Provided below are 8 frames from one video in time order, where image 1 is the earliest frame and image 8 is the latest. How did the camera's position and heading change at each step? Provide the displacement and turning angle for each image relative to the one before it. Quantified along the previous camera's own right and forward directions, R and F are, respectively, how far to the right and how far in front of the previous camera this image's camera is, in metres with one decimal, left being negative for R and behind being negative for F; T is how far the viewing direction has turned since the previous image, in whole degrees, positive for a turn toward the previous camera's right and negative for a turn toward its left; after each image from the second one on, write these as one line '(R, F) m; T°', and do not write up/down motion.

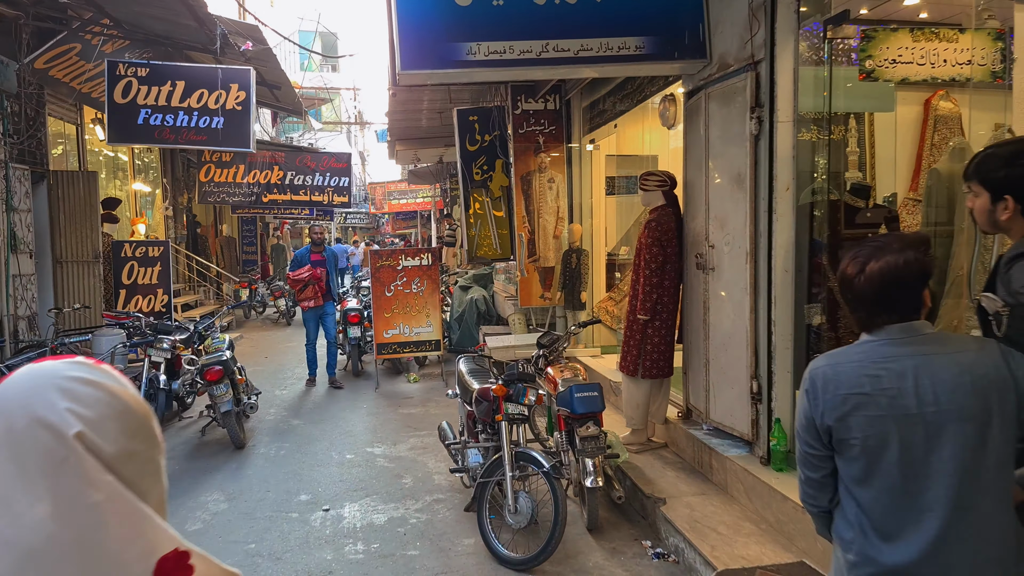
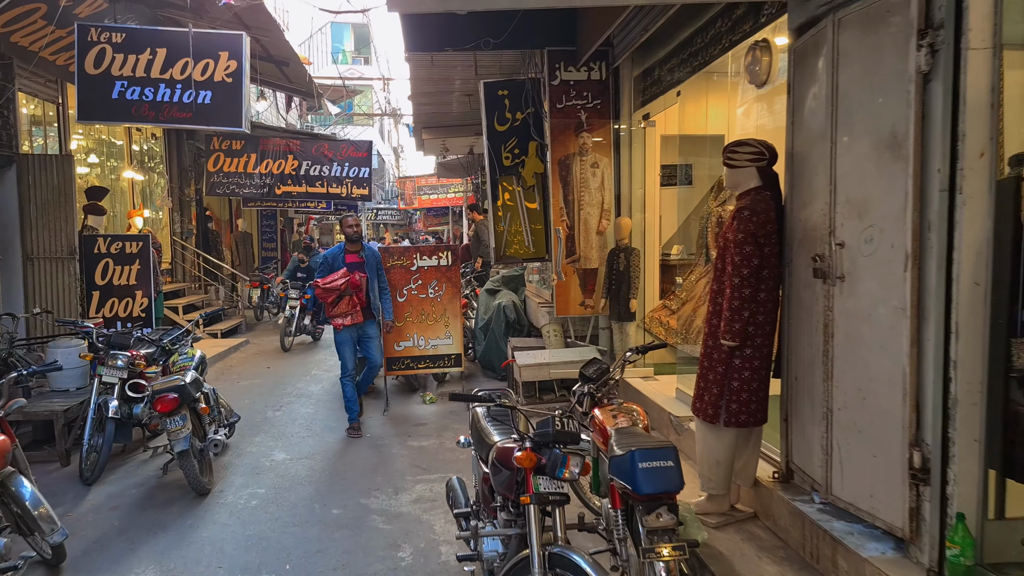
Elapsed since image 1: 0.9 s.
(0.0, +1.1) m; -3°
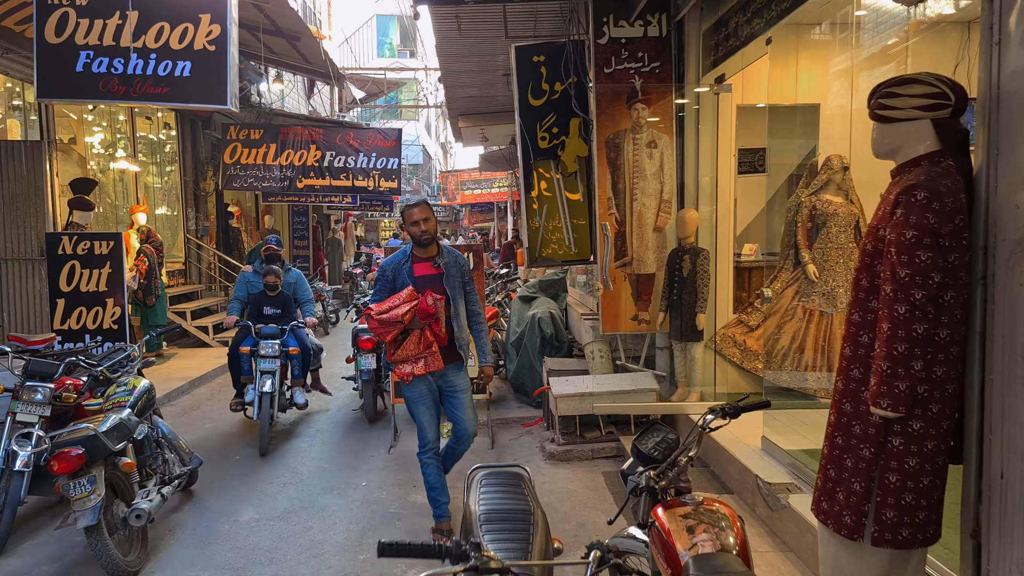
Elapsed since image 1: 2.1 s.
(+0.1, +1.1) m; -4°
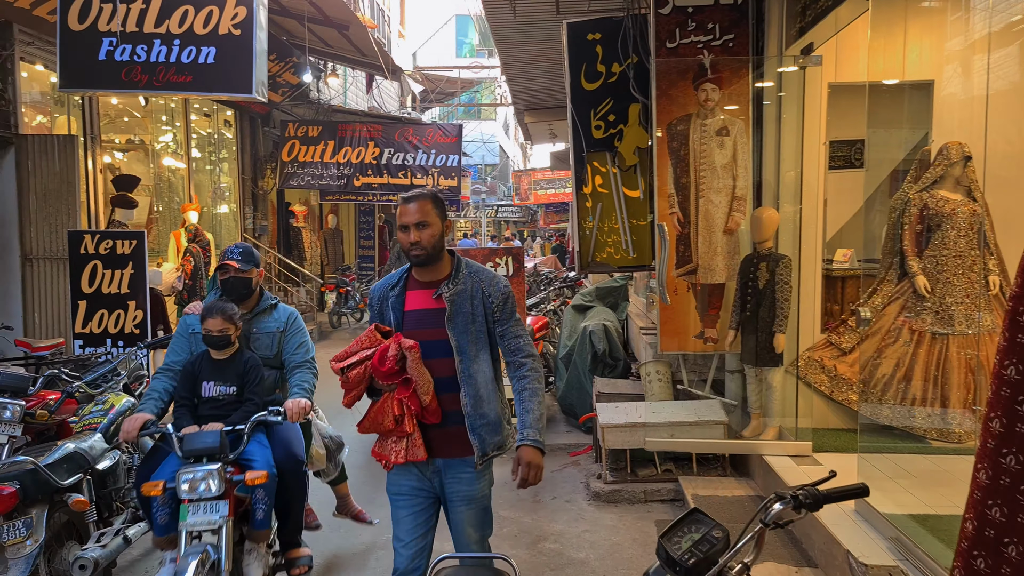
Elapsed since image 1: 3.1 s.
(+0.2, +0.6) m; -6°
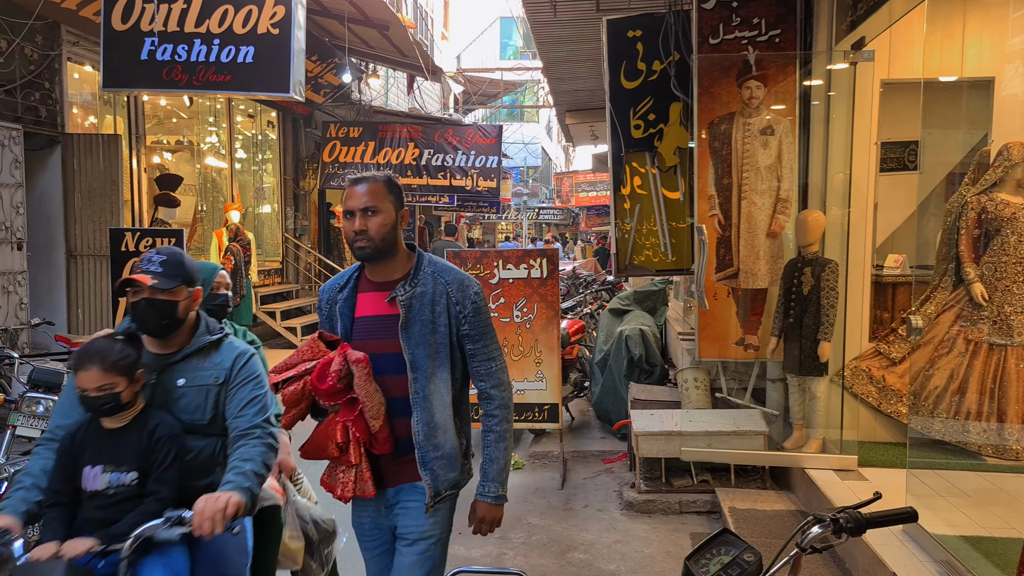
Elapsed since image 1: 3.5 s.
(0.0, +0.1) m; -3°
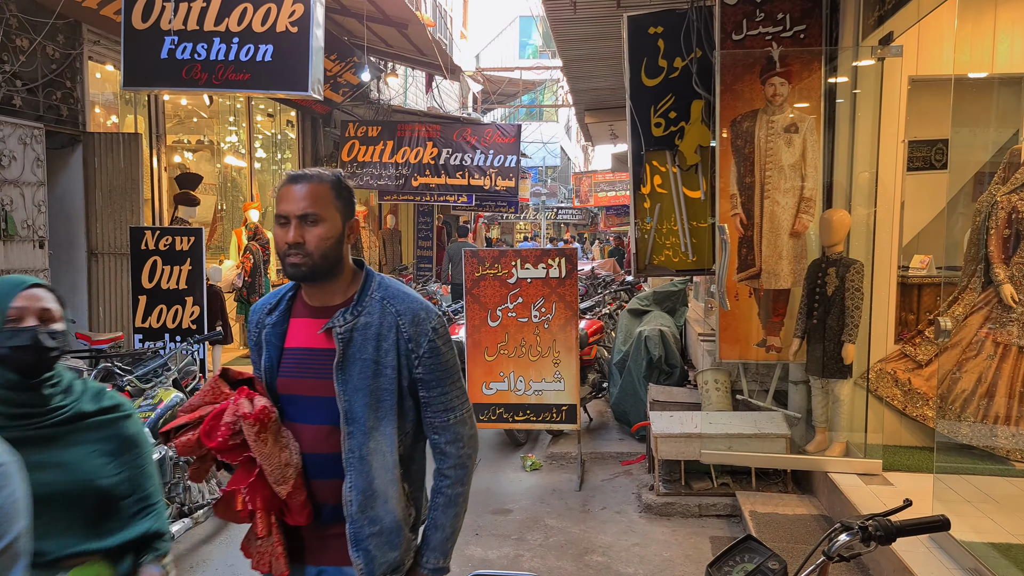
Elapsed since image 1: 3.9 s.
(0.0, 0.0) m; -1°
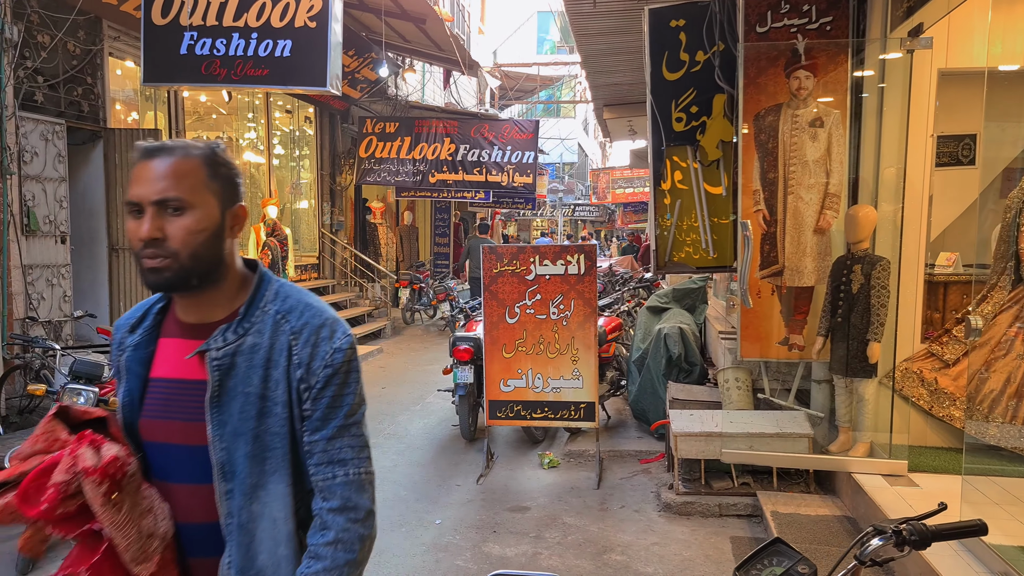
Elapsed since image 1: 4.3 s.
(0.0, 0.0) m; -1°
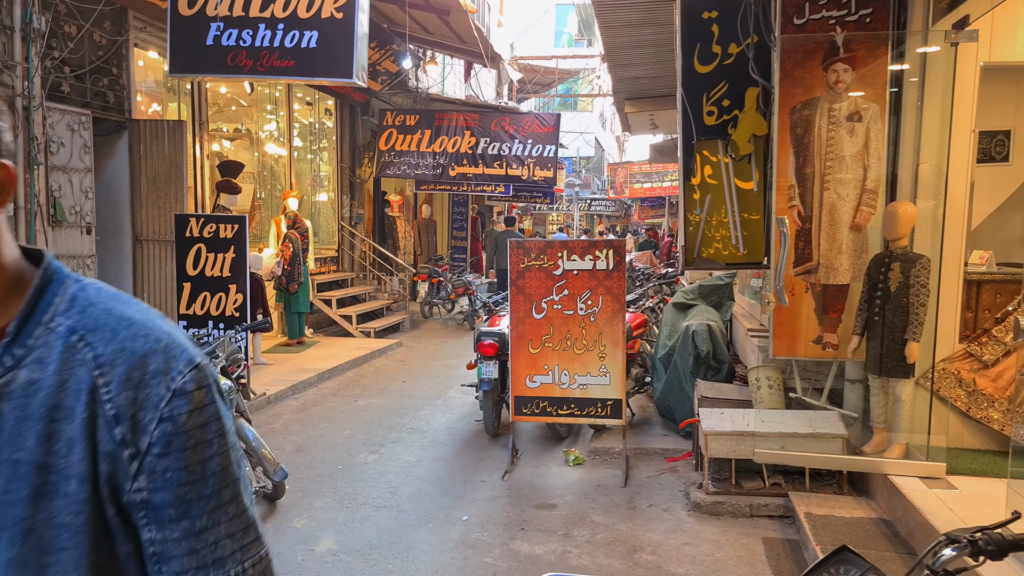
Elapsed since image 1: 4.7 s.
(-0.1, 0.0) m; -1°
